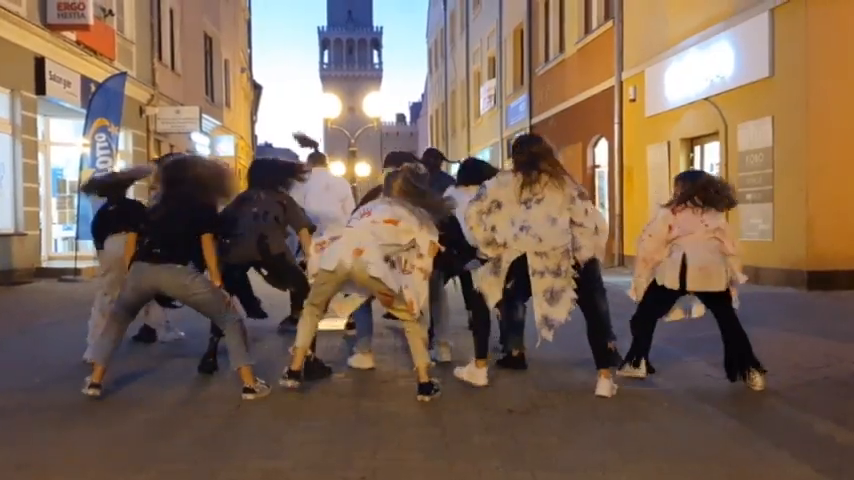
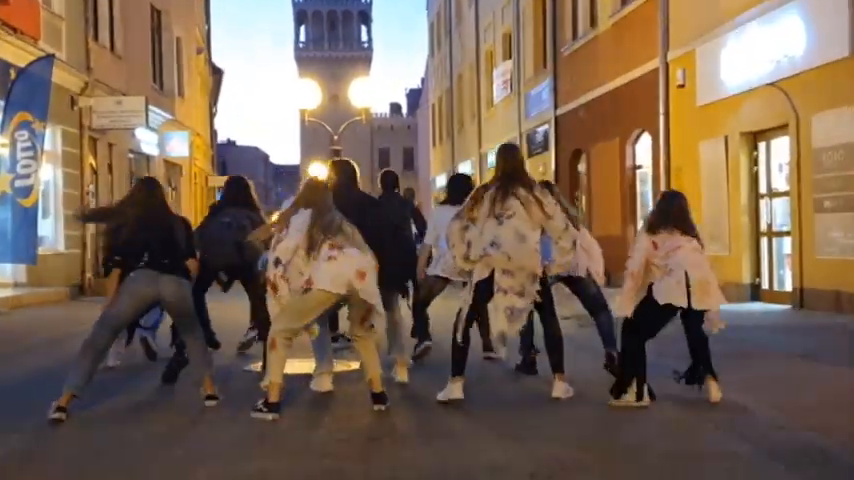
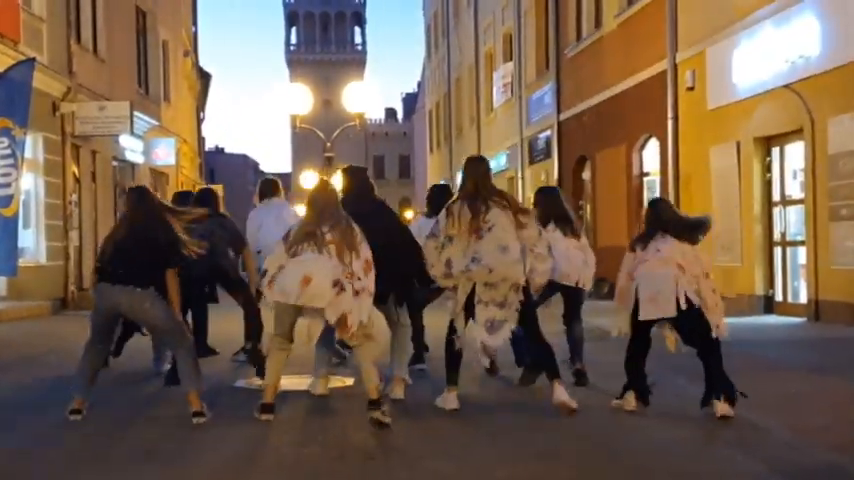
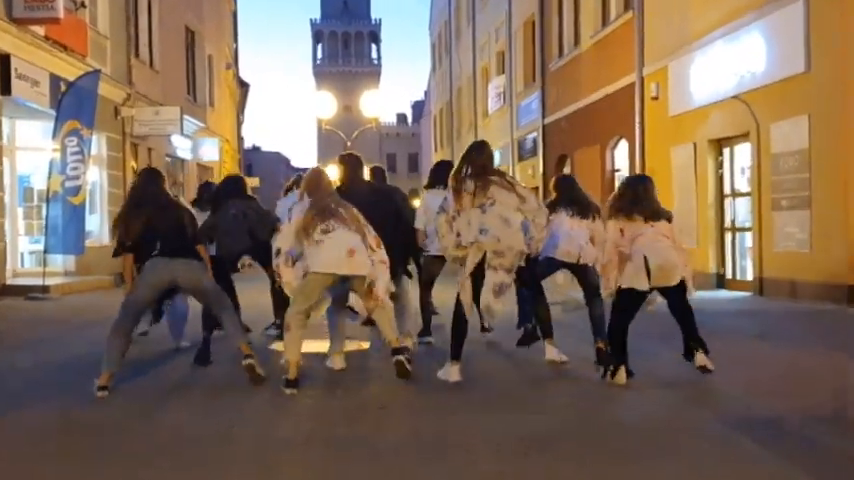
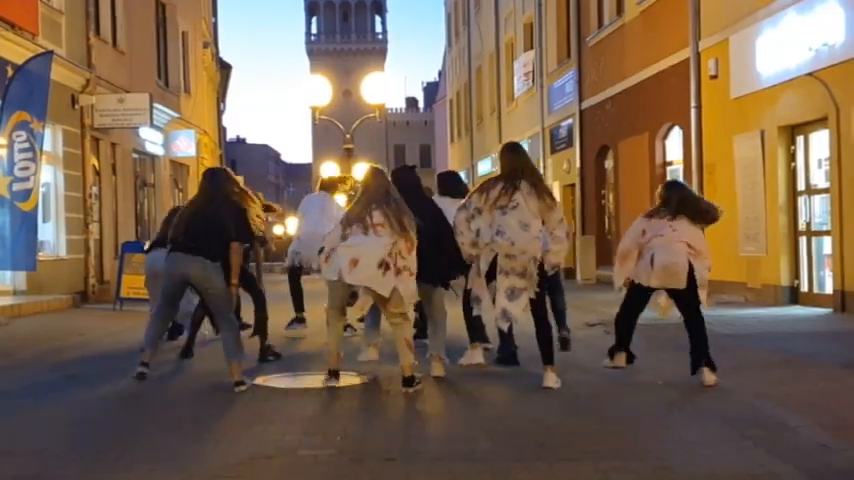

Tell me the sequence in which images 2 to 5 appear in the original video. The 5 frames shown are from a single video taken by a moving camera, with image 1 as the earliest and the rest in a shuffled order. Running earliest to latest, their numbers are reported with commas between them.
4, 2, 3, 5
